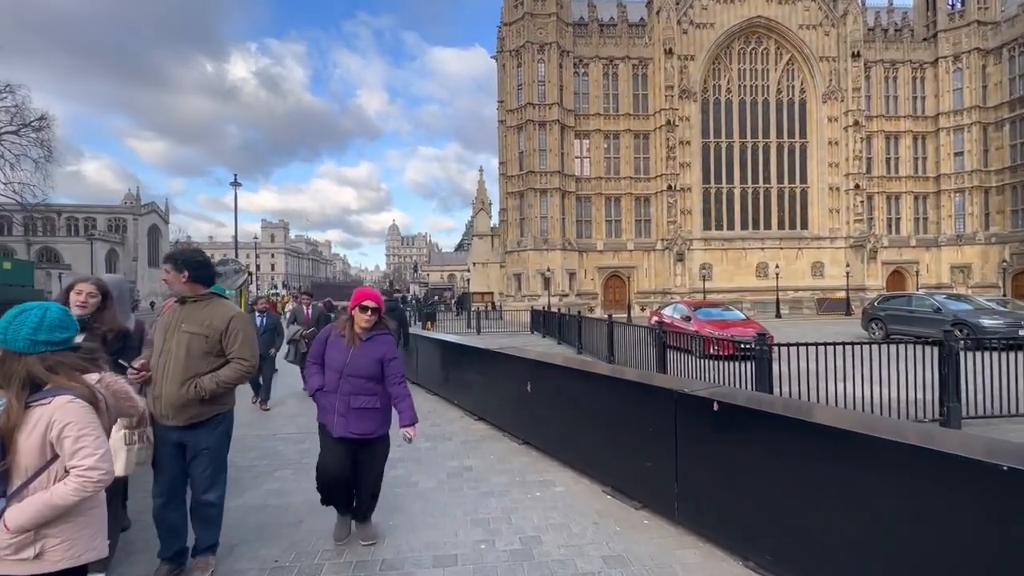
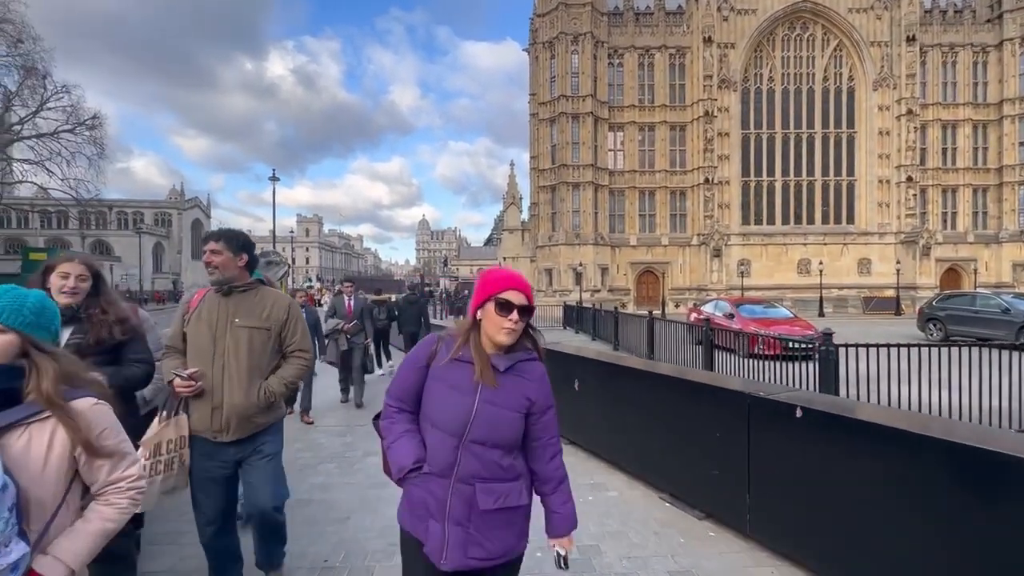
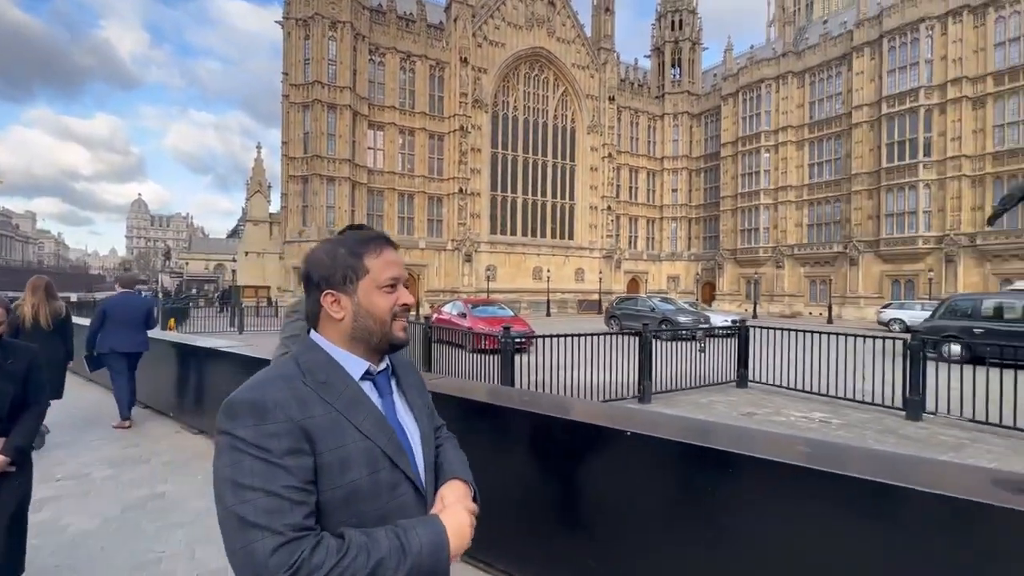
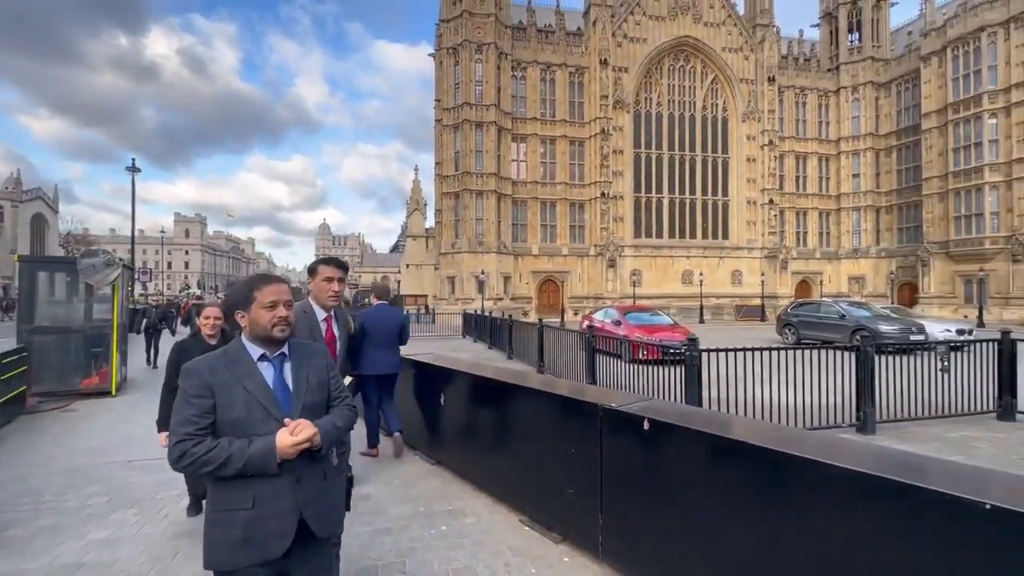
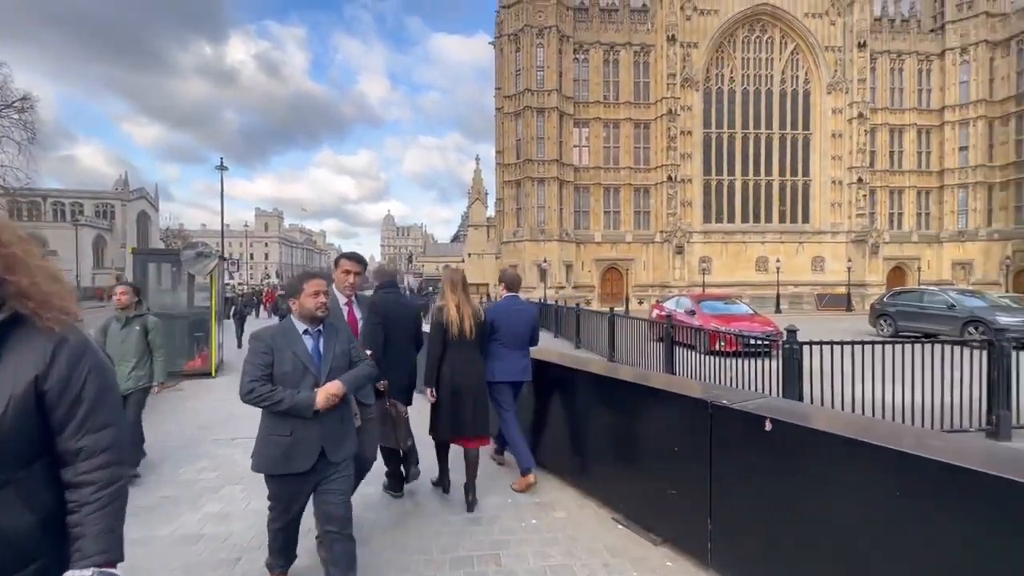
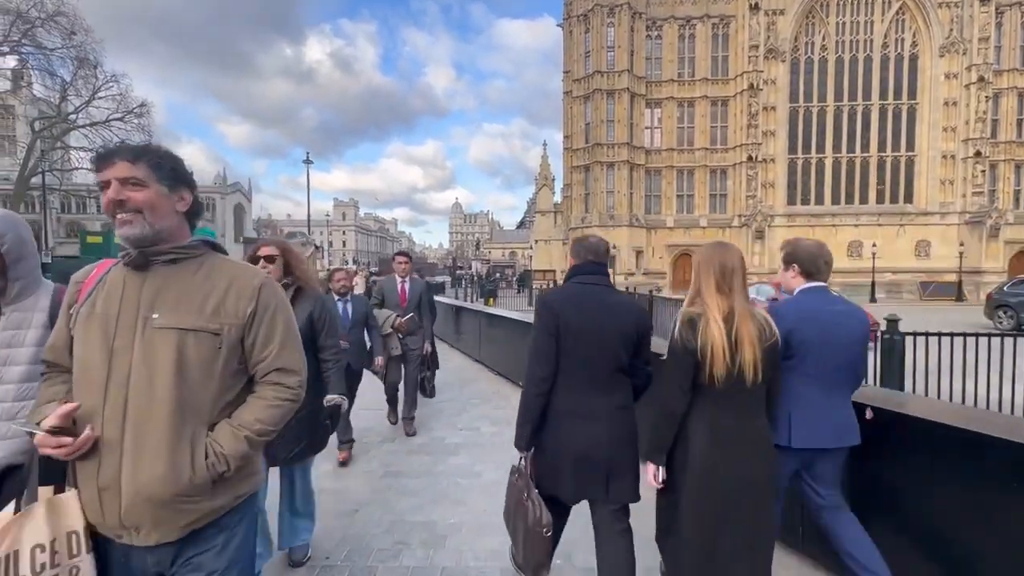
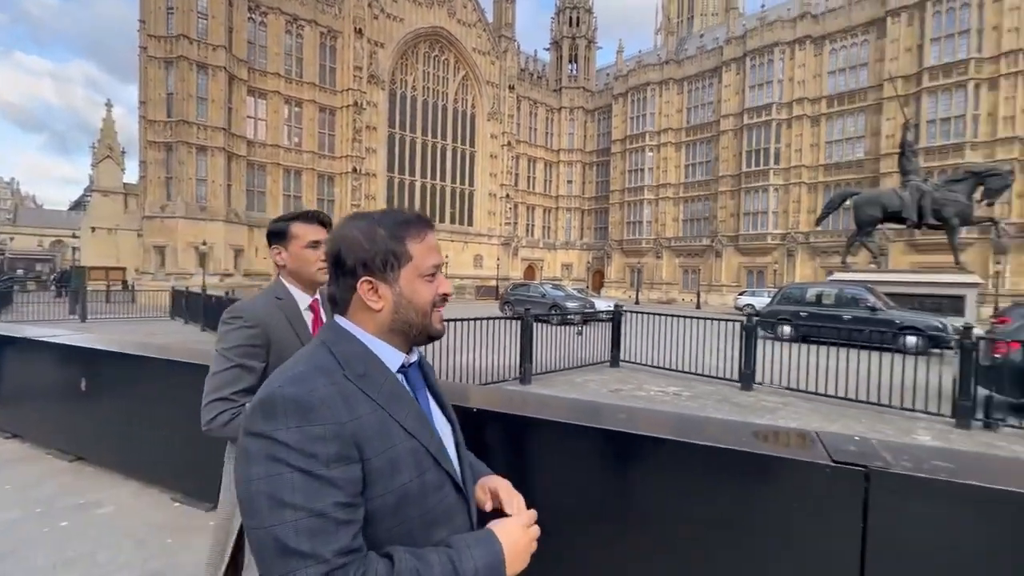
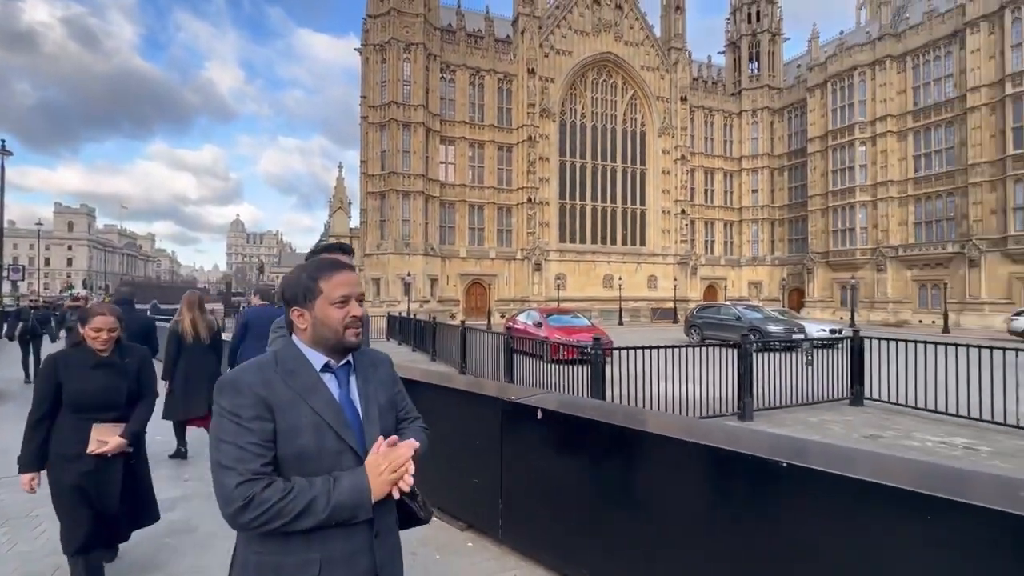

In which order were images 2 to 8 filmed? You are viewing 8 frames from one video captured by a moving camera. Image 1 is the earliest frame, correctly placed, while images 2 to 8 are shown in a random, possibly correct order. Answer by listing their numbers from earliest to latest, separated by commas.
2, 6, 5, 4, 8, 3, 7
